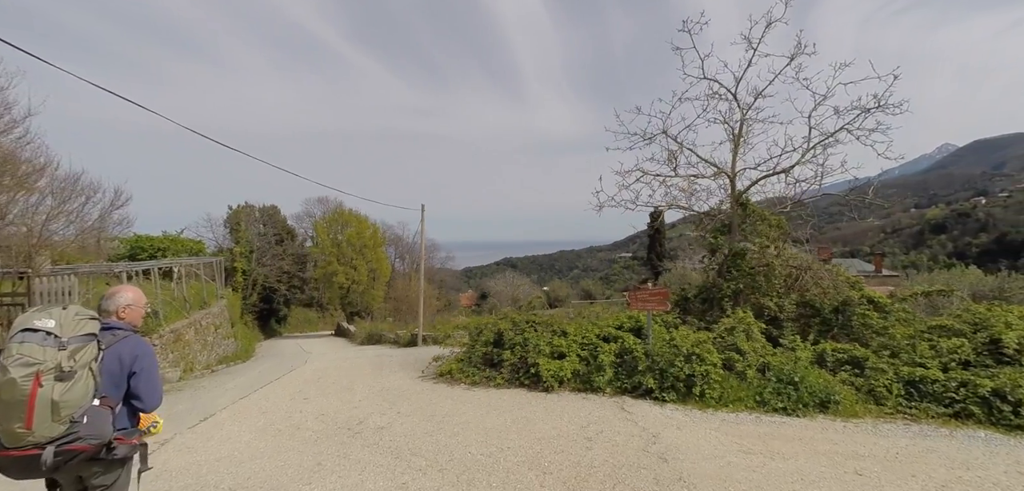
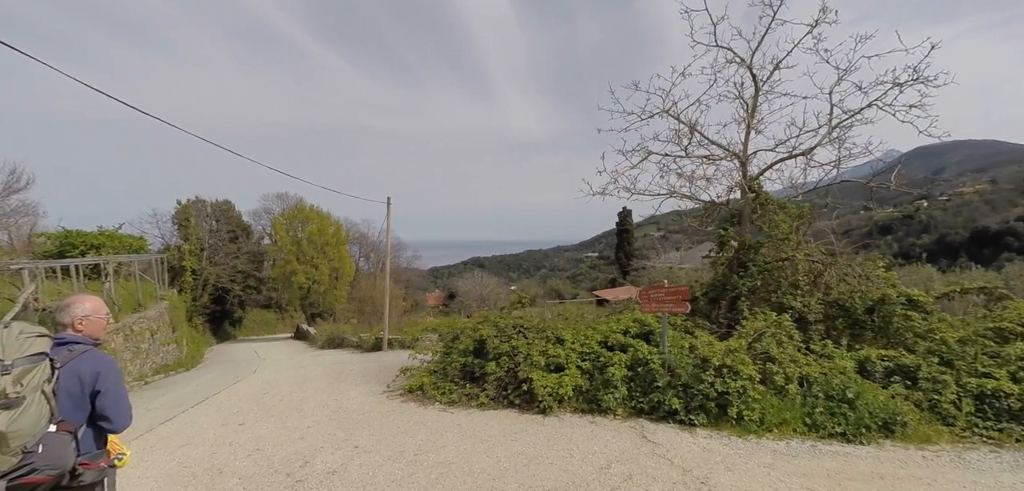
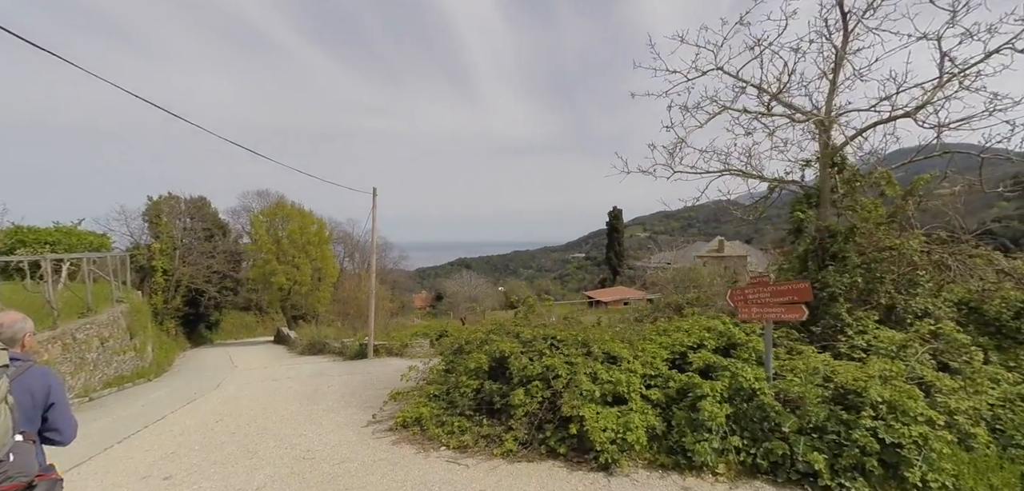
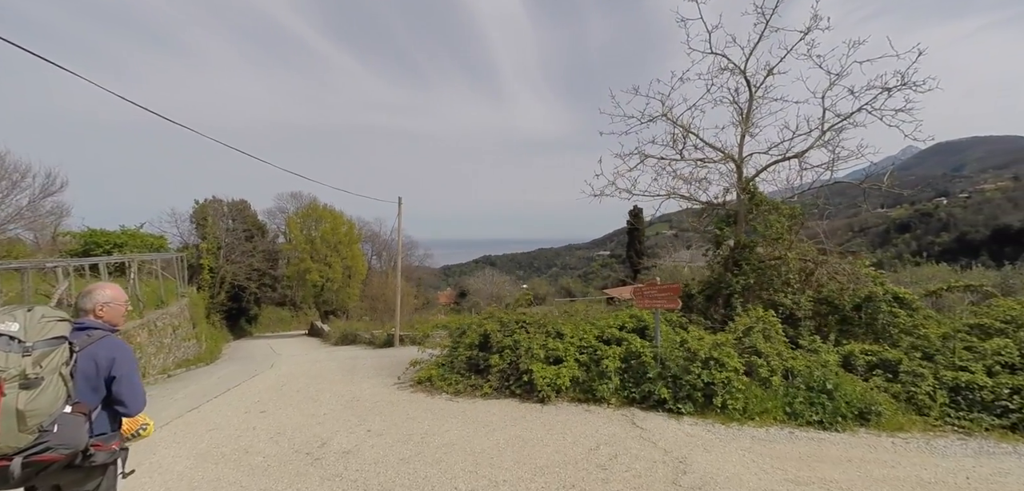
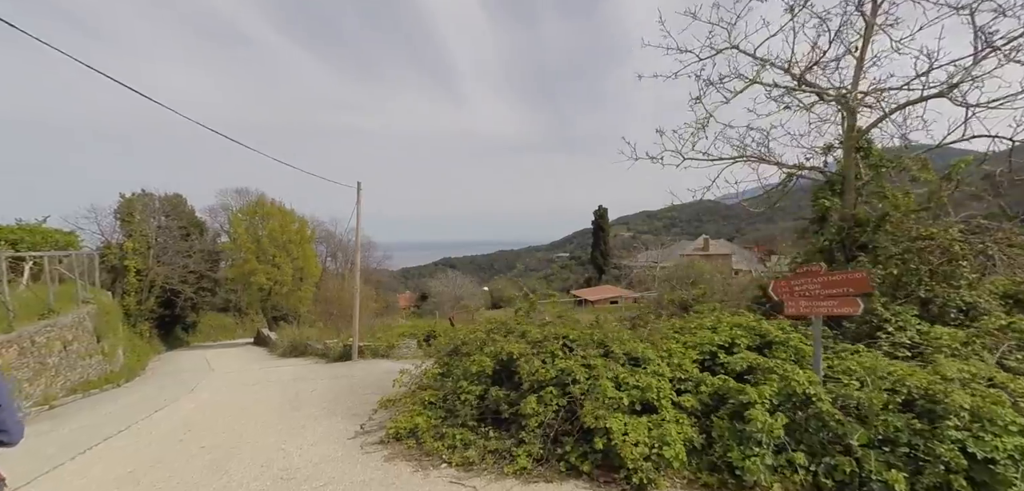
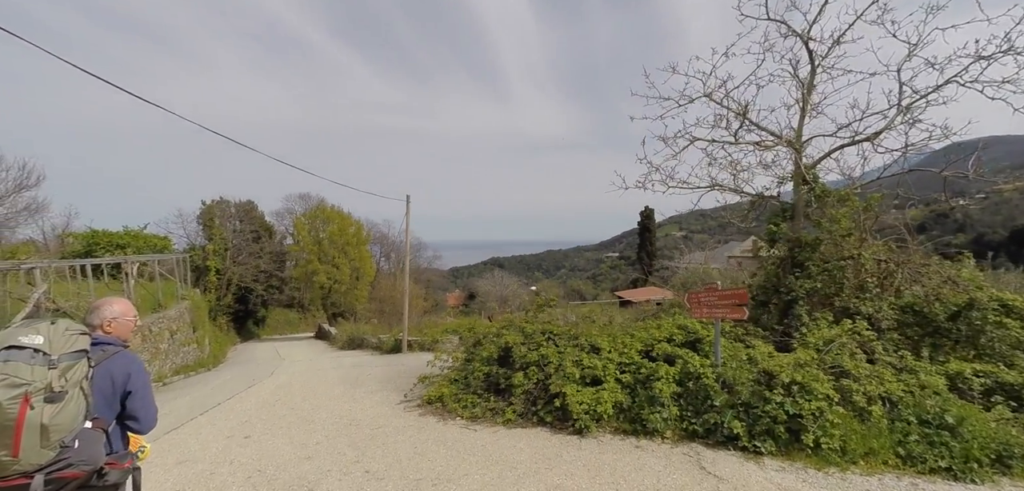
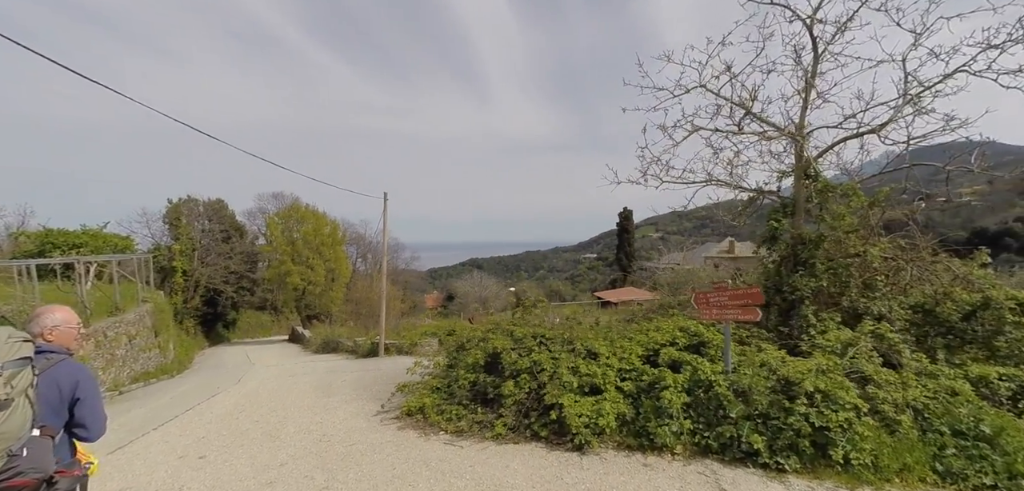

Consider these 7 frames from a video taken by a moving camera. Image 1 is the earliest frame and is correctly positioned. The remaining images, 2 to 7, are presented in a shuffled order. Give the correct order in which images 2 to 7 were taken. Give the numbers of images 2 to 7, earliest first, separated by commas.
4, 2, 6, 7, 3, 5
